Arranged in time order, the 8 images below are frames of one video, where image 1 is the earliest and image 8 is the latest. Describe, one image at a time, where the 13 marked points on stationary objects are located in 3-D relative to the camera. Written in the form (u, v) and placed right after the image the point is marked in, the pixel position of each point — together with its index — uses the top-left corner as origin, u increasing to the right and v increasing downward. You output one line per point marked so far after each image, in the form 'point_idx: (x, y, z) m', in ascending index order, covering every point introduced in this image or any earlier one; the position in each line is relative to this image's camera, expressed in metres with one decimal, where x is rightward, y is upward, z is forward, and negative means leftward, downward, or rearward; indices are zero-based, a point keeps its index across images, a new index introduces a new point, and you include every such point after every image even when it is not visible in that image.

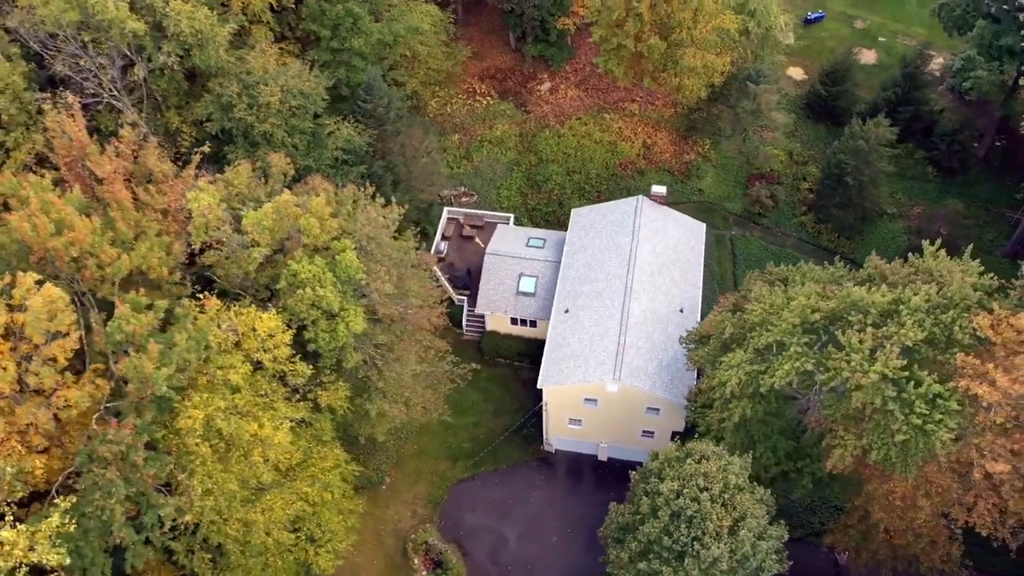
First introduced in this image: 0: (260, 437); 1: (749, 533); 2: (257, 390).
0: (-5.8, -3.4, +18.9) m
1: (+5.3, -5.5, +18.7) m
2: (-6.1, -2.5, +19.9) m
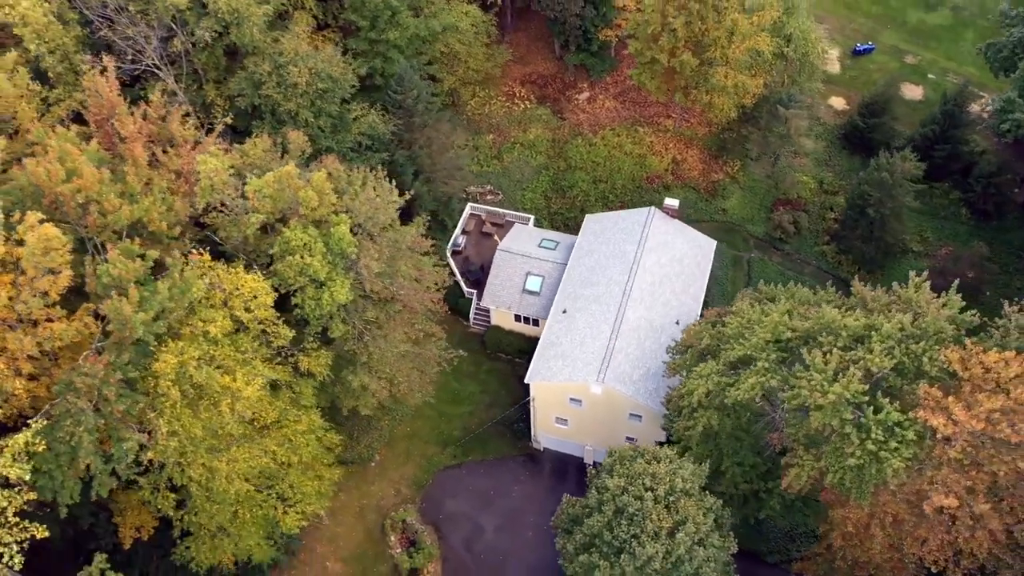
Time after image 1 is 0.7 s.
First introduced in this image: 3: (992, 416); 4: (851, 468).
0: (-6.8, -2.4, +20.0) m
1: (+3.9, -5.6, +18.9) m
2: (-6.9, -1.5, +21.0) m
3: (+10.7, -2.8, +18.6) m
4: (+8.0, -4.2, +19.6) m
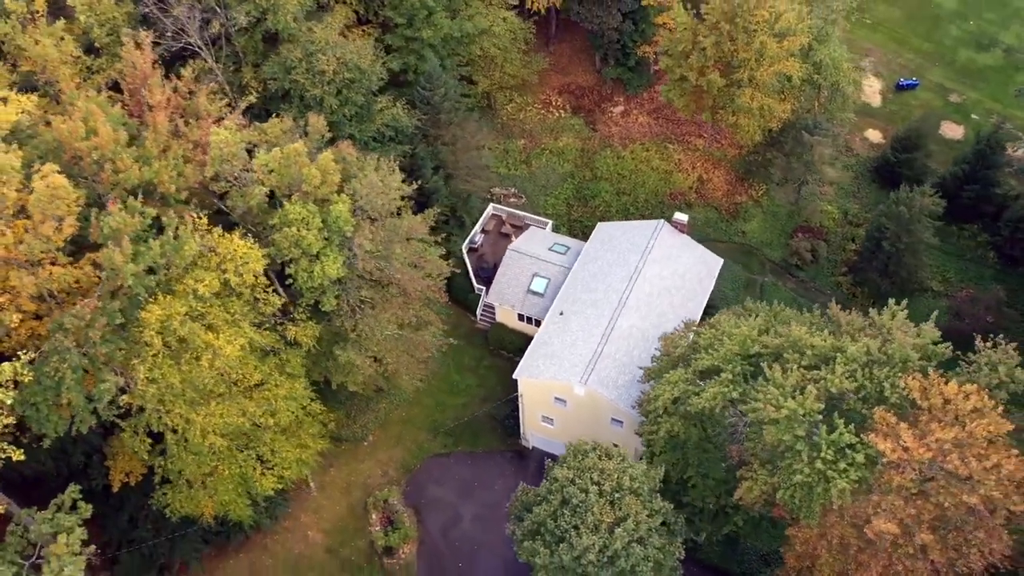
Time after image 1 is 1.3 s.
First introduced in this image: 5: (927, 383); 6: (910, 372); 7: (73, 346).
0: (-7.7, -1.5, +21.3) m
1: (+2.6, -5.7, +19.2) m
2: (-7.6, -0.6, +22.2) m
3: (+9.5, -3.5, +18.4) m
4: (+6.8, -4.6, +19.6) m
5: (+9.7, -2.2, +19.4) m
6: (+9.5, -2.0, +19.8) m
7: (-10.1, -1.3, +19.2) m
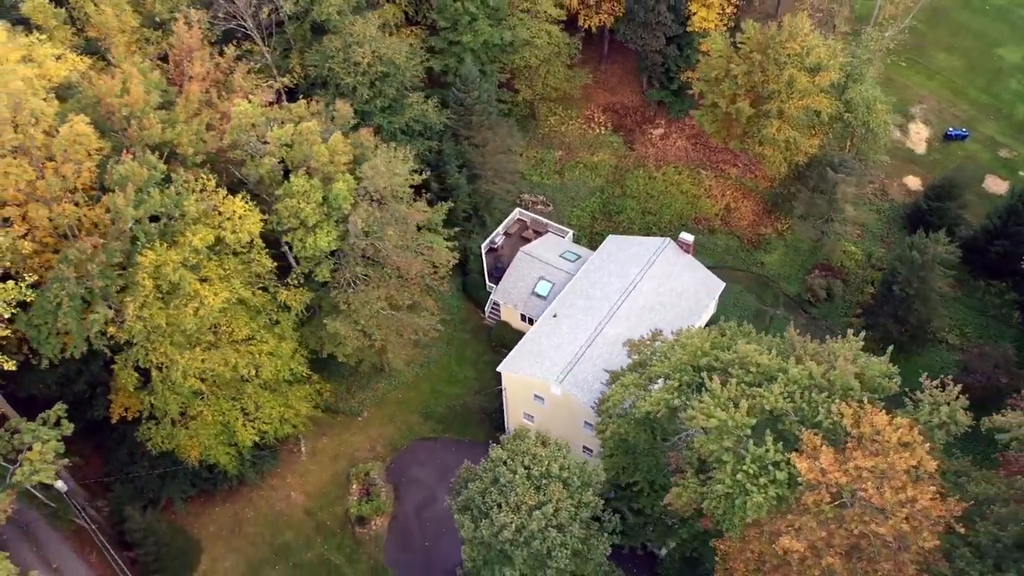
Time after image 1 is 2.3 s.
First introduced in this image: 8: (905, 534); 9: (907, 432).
0: (-8.7, -0.2, +23.2) m
1: (+0.7, -5.5, +20.0) m
2: (-8.5, +0.7, +24.2) m
3: (+7.7, -4.1, +18.5) m
4: (+5.0, -5.0, +19.9) m
5: (+8.2, -2.9, +19.5) m
6: (+8.0, -2.7, +19.9) m
7: (-11.3, +0.3, +21.4) m
8: (+8.5, -5.3, +18.3) m
9: (+9.0, -3.3, +19.0) m
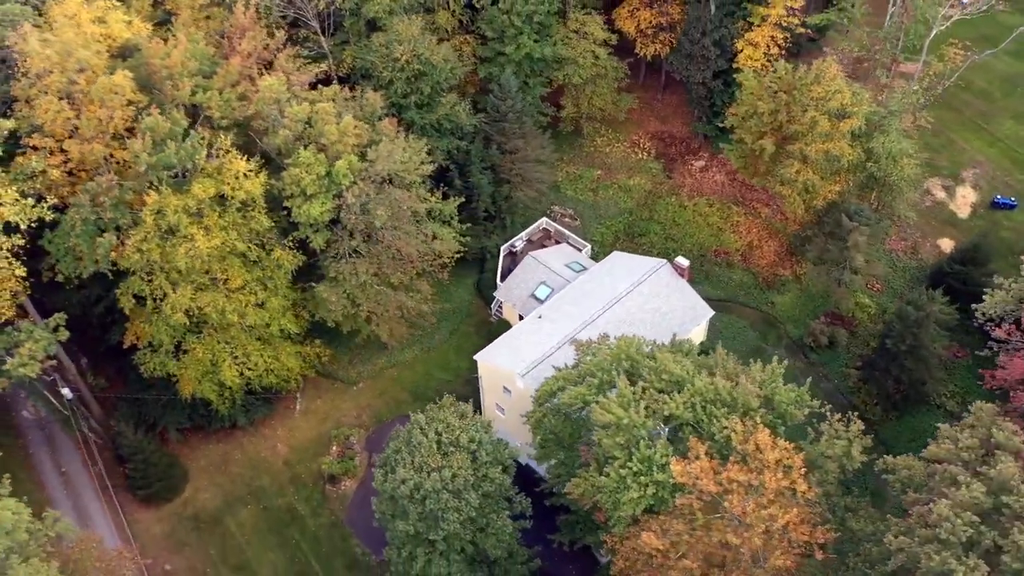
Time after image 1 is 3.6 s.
0: (-9.9, +1.6, +26.0) m
1: (-1.9, -4.9, +21.4) m
2: (-9.4, +2.3, +27.0) m
3: (+5.0, -4.5, +19.0) m
4: (+2.4, -5.0, +20.8) m
5: (+5.8, -3.4, +20.0) m
6: (+5.7, -3.2, +20.4) m
7: (-12.6, +2.5, +24.6) m
8: (+5.6, -5.8, +18.6) m
9: (+6.4, -3.9, +19.4) m
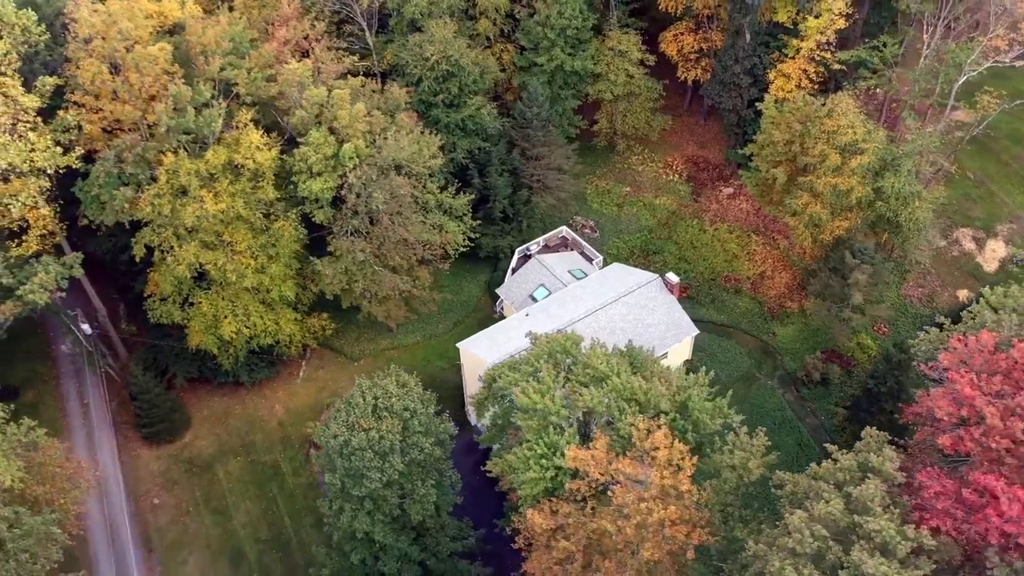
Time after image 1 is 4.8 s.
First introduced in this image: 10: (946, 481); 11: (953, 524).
0: (-10.7, +3.1, +28.6) m
1: (-4.1, -4.1, +23.0) m
2: (-9.9, +3.7, +29.5) m
3: (+2.5, -4.5, +19.7) m
4: (+0.1, -4.7, +21.8) m
5: (+3.5, -3.5, +20.6) m
6: (+3.5, -3.3, +21.1) m
7: (-13.3, +4.3, +27.6) m
8: (+2.9, -5.8, +19.3) m
9: (+4.0, -4.0, +19.9) m
10: (+8.7, -3.9, +16.7) m
11: (+8.6, -4.6, +16.2) m
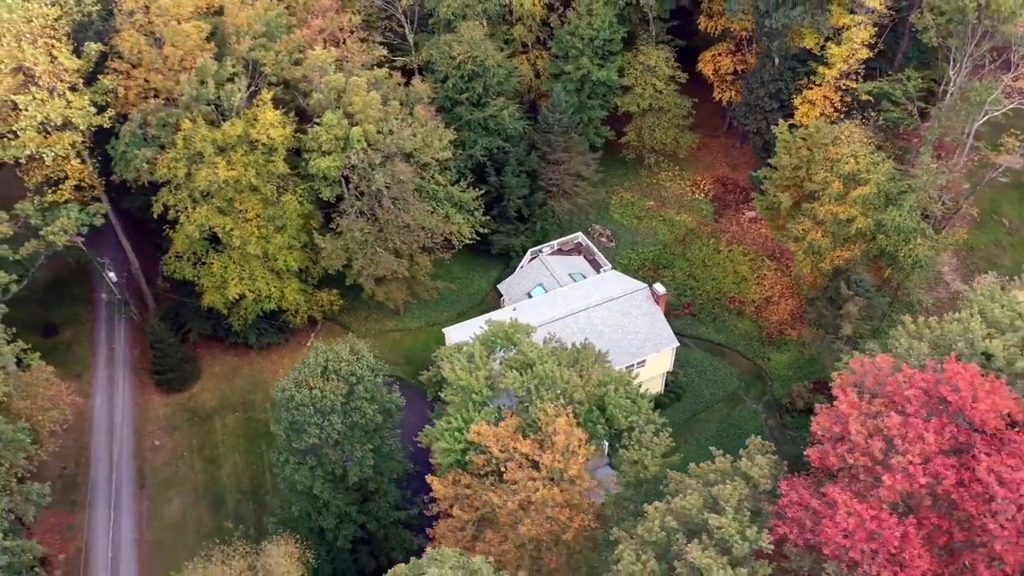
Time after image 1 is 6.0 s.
0: (-11.1, +4.6, +31.1) m
1: (-6.0, -3.2, +24.6) m
2: (-10.2, +5.1, +31.9) m
3: (+0.1, -4.1, +20.6) m
4: (-2.1, -4.2, +22.9) m
5: (+1.3, -3.3, +21.4) m
6: (+1.3, -3.1, +21.8) m
7: (-13.7, +6.1, +30.4) m
8: (+0.2, -5.5, +20.1) m
9: (+1.6, -3.8, +20.6) m
10: (+5.9, -4.1, +16.9) m
11: (+5.7, -4.8, +16.4) m
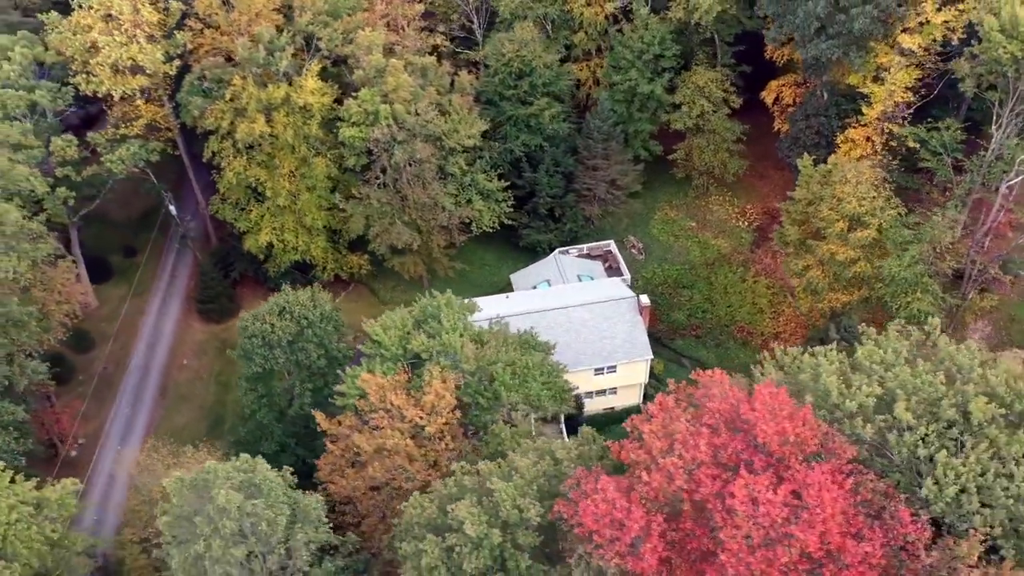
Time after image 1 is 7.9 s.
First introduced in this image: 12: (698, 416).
0: (-10.7, +6.9, +34.7) m
1: (-8.3, -1.3, +27.4) m
2: (-9.6, +7.3, +35.4) m
3: (-3.3, -3.2, +22.4) m
4: (-5.0, -2.9, +25.1) m
5: (-1.9, -2.5, +22.9) m
6: (-1.7, -2.4, +23.3) m
7: (-13.1, +9.0, +34.5) m
8: (-3.5, -4.5, +21.8) m
9: (-1.8, -3.1, +22.1) m
10: (+1.6, -4.0, +17.6) m
11: (+1.2, -4.6, +17.2) m
12: (+4.0, -2.7, +17.9) m
